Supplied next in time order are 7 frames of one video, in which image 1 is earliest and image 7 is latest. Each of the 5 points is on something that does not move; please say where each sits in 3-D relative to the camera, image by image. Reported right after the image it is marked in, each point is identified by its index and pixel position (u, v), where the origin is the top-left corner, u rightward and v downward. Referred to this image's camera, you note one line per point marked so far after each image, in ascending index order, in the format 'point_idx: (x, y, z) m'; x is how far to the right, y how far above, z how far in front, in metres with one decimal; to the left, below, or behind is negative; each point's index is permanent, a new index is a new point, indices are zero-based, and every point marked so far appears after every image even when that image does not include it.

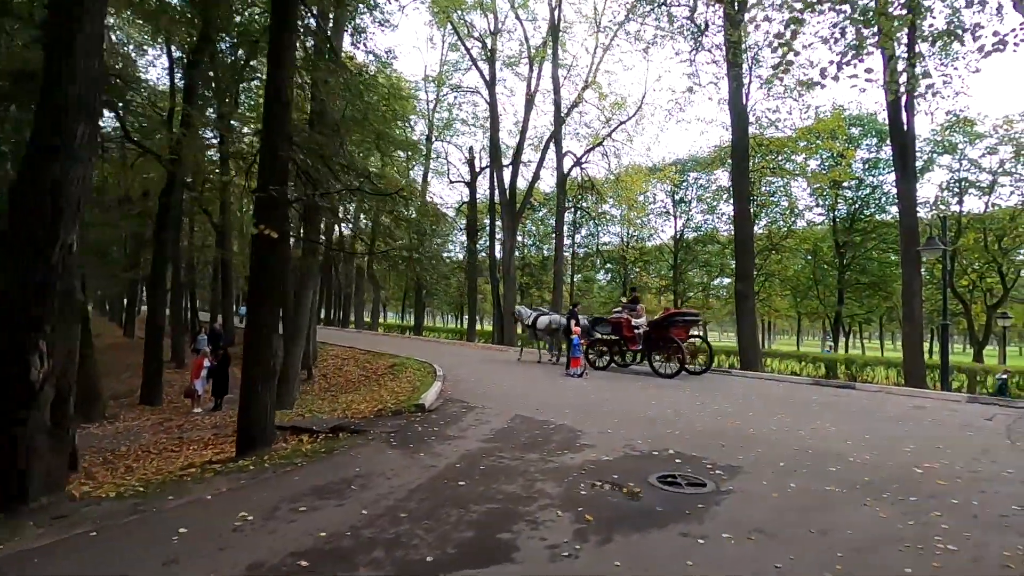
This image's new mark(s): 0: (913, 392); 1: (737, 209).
0: (+9.3, -2.4, +12.4) m
1: (+8.0, +2.7, +19.0) m
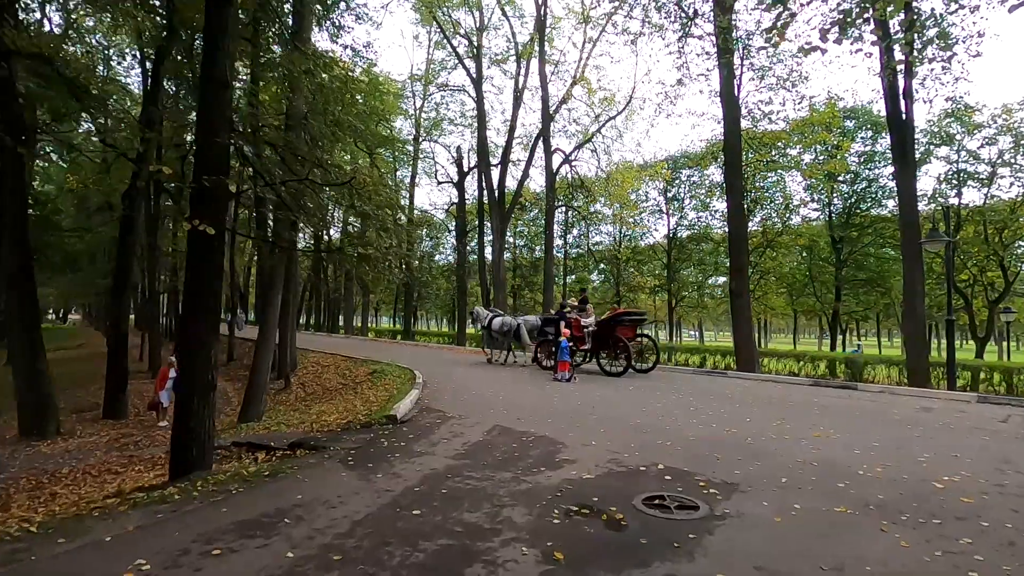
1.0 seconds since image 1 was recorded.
0: (+8.9, -2.3, +11.8) m
1: (+7.5, +2.8, +18.3) m
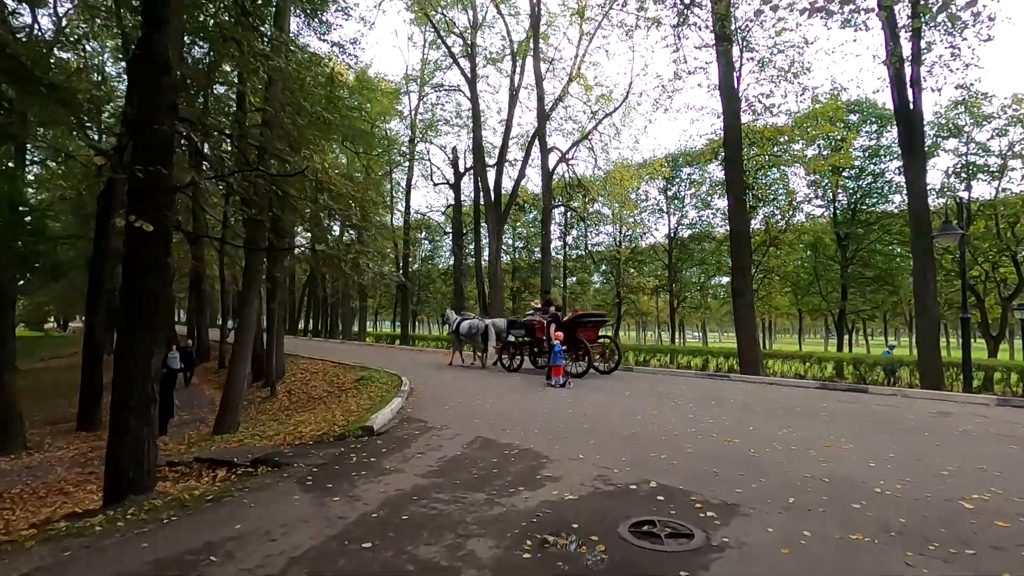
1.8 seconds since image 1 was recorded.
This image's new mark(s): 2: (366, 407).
0: (+8.7, -2.2, +11.1) m
1: (+7.3, +2.8, +17.7) m
2: (-3.0, -2.4, +10.9) m
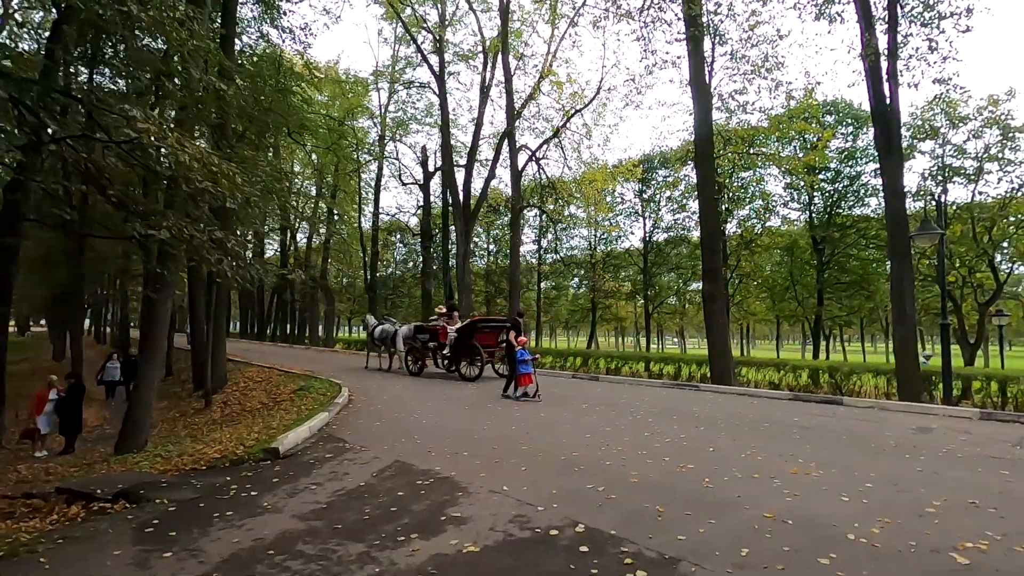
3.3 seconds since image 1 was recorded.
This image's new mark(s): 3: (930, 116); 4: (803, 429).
0: (+7.6, -2.3, +10.2) m
1: (+6.0, +2.7, +16.9) m
2: (-4.1, -2.4, +9.7) m
3: (+15.6, +6.4, +19.9) m
4: (+4.5, -2.2, +8.4) m
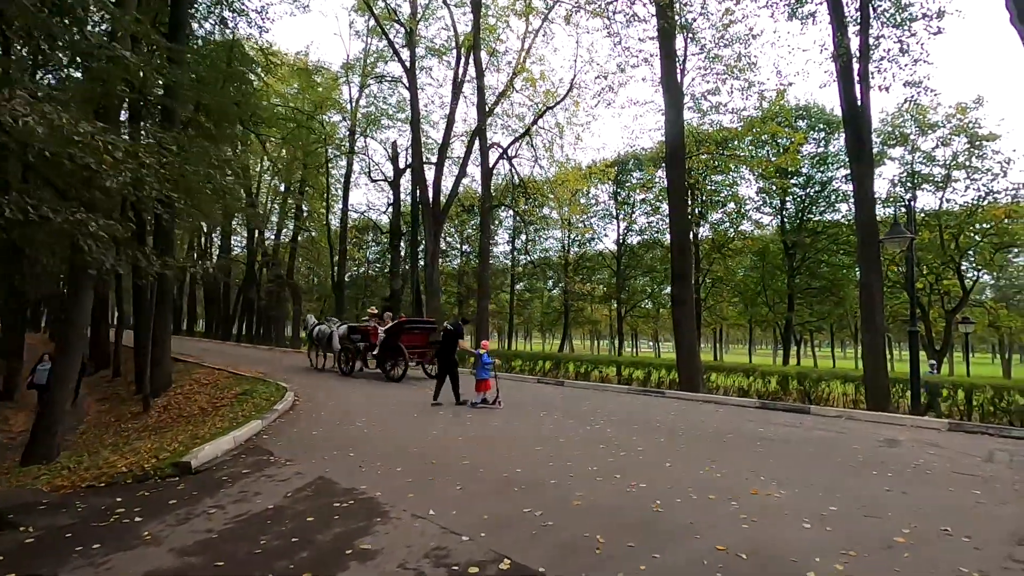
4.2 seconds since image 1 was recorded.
0: (+6.7, -2.4, +9.8) m
1: (+5.0, +2.6, +16.4) m
2: (-4.9, -2.4, +8.9) m
3: (+14.5, +6.2, +19.9) m
4: (+3.7, -2.3, +7.9) m
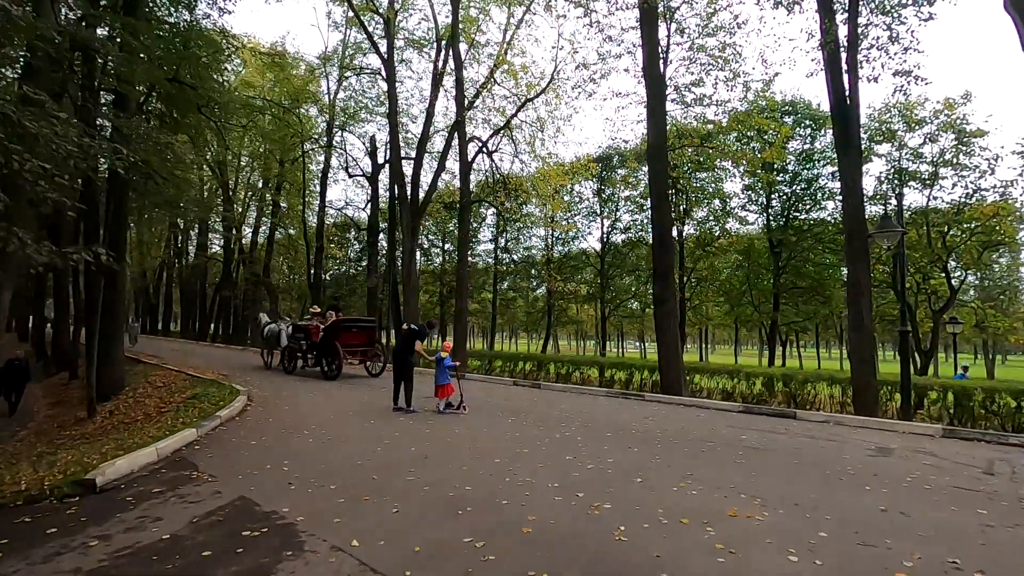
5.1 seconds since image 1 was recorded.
0: (+6.1, -2.3, +9.2) m
1: (+4.3, +2.6, +15.8) m
2: (-5.5, -2.3, +8.0) m
3: (+13.7, +6.2, +19.5) m
4: (+3.2, -2.2, +7.2) m
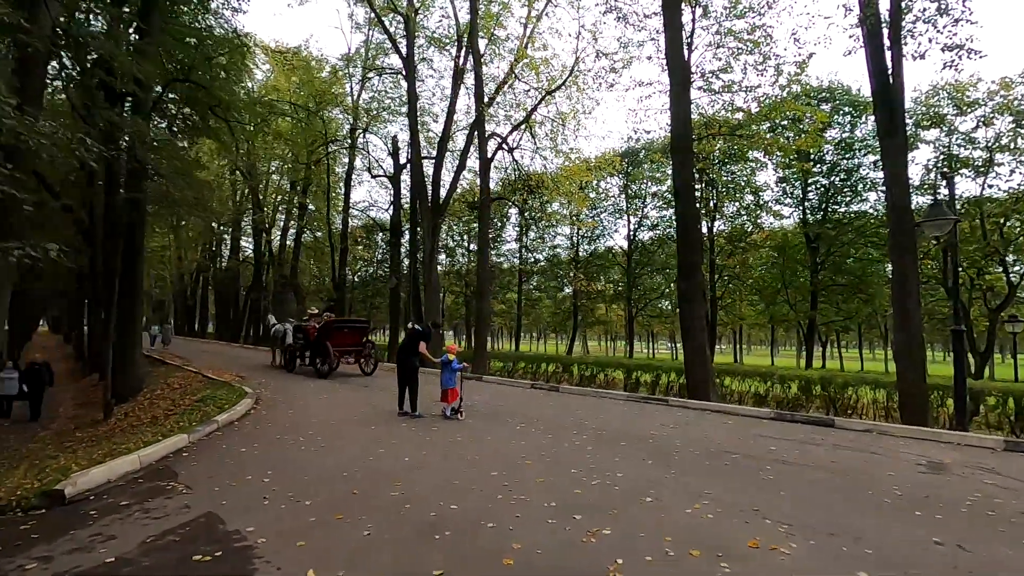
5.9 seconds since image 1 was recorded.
0: (+6.3, -2.2, +8.3) m
1: (+4.7, +2.7, +15.0) m
2: (-5.4, -2.3, +7.8) m
3: (+14.3, +6.3, +18.1) m
4: (+3.2, -2.1, +6.4) m
